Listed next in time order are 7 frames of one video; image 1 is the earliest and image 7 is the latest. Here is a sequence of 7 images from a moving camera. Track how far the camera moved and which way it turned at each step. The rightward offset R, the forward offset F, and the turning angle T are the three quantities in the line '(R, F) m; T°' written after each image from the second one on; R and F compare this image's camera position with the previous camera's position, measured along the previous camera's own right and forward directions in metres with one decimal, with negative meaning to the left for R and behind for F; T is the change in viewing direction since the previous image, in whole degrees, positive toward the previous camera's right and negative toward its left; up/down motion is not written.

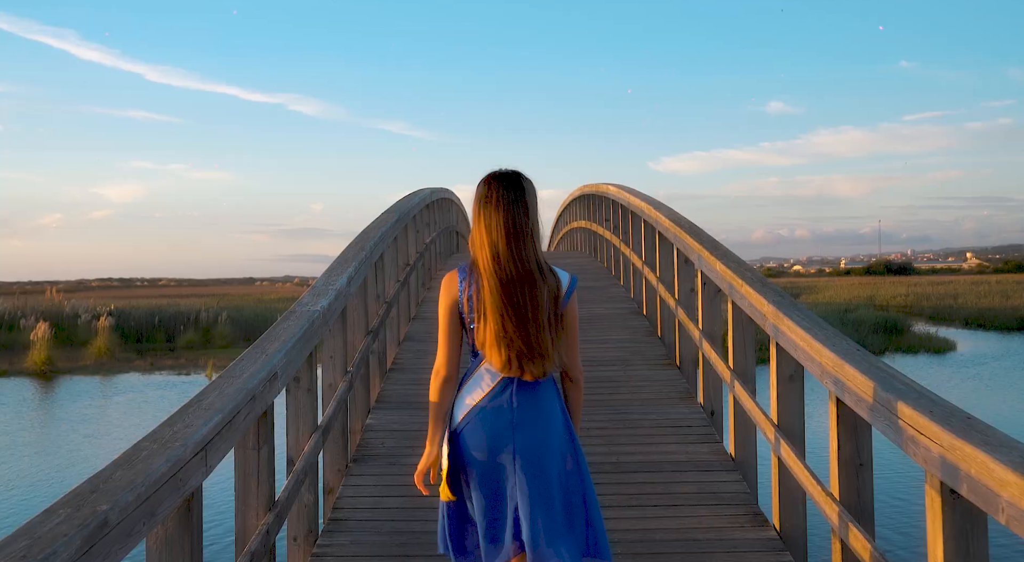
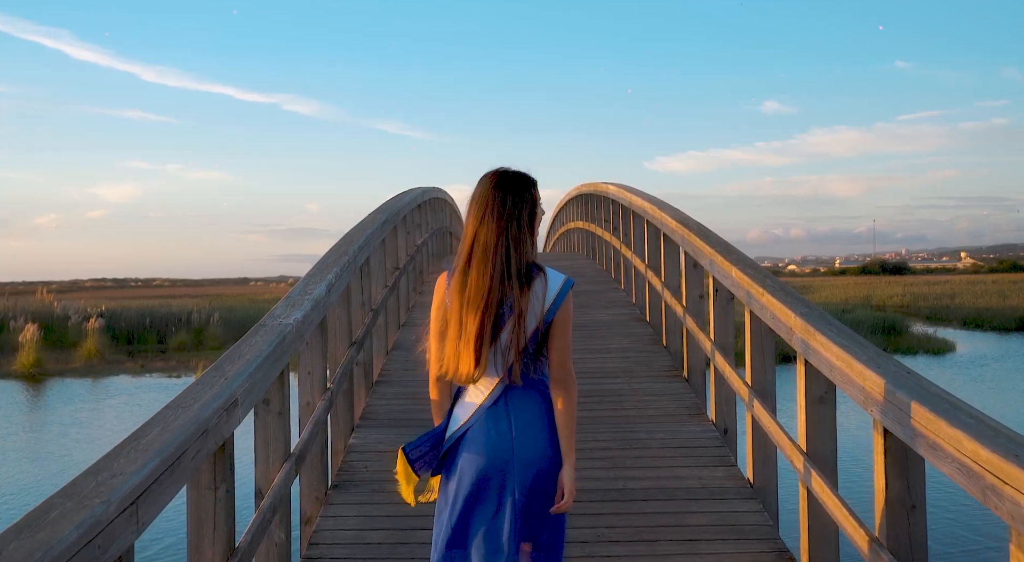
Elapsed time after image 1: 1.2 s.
(0.0, +0.4) m; 0°
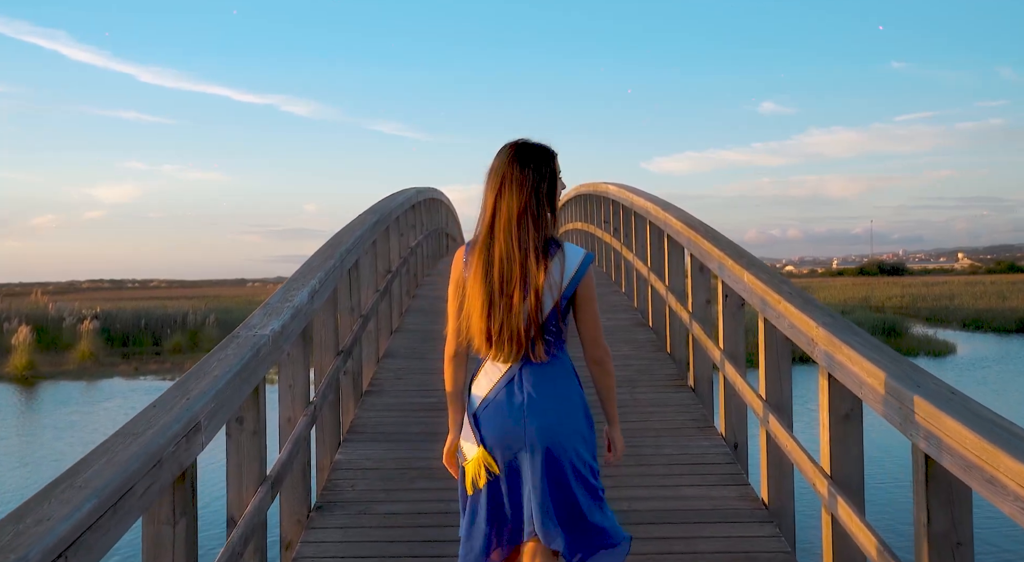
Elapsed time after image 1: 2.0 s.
(0.0, +0.3) m; 0°
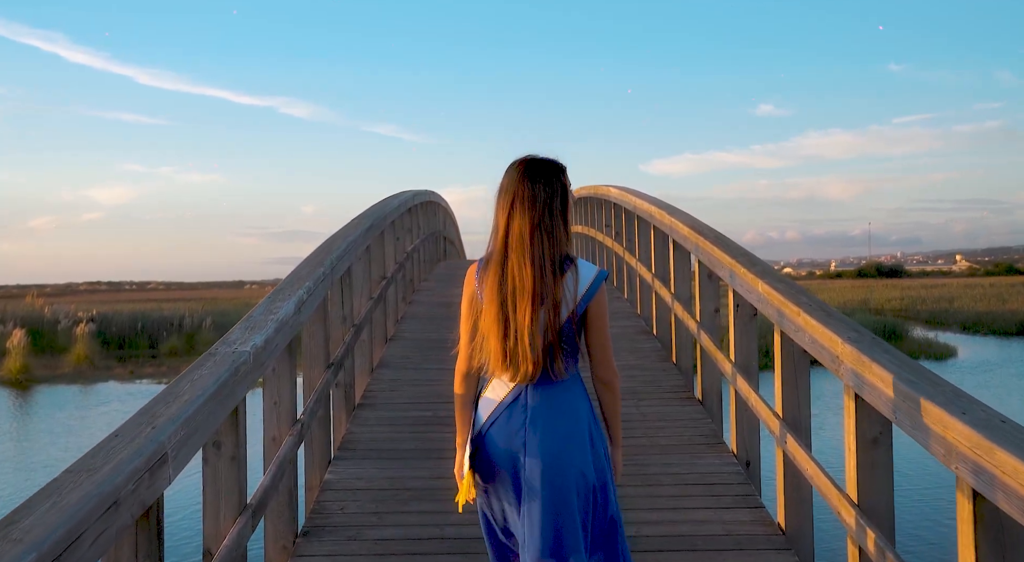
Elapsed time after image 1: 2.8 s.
(0.0, +0.2) m; 0°
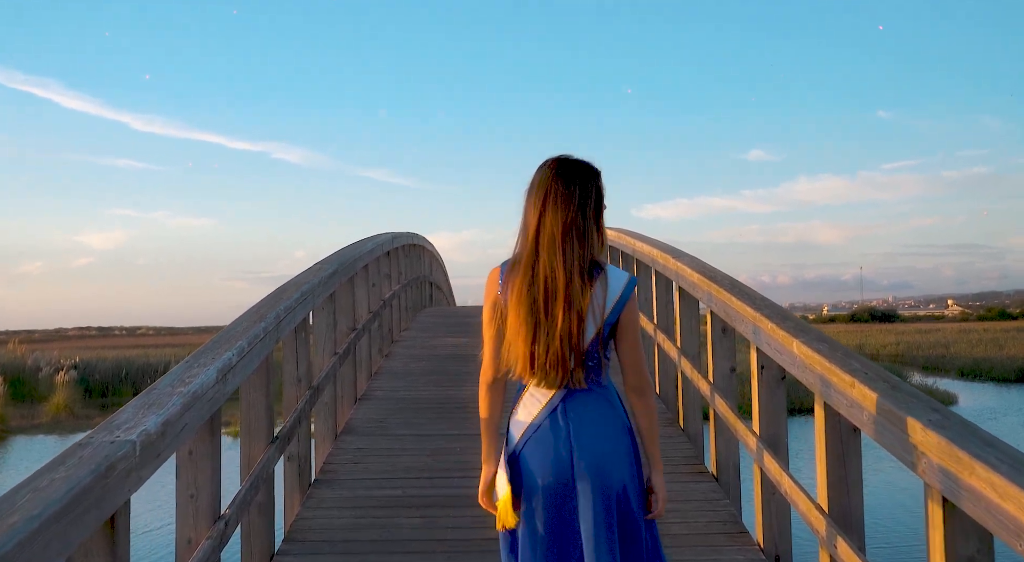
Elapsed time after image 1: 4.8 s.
(+0.1, +0.6) m; +1°
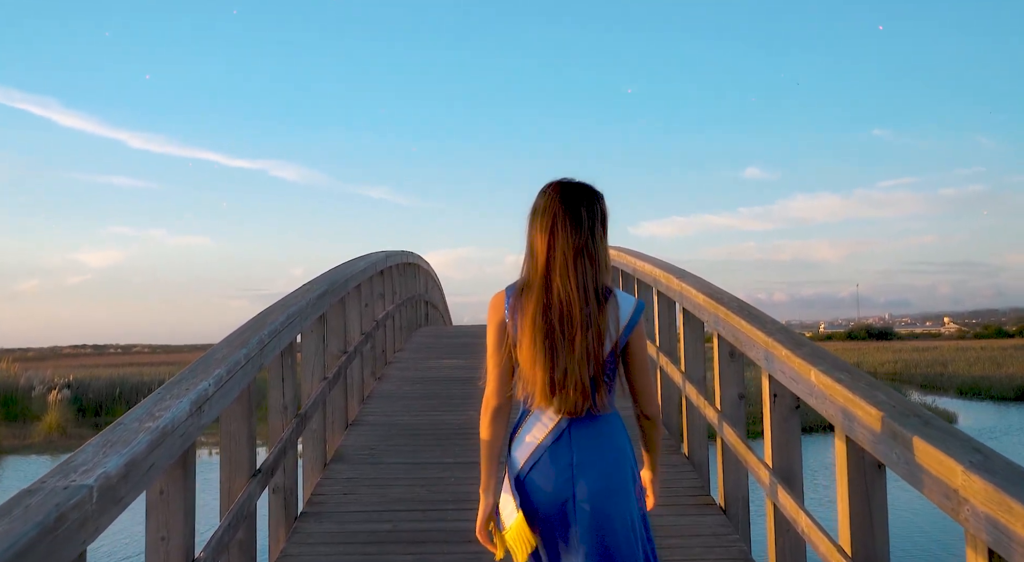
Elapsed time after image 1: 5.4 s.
(0.0, +0.2) m; 0°
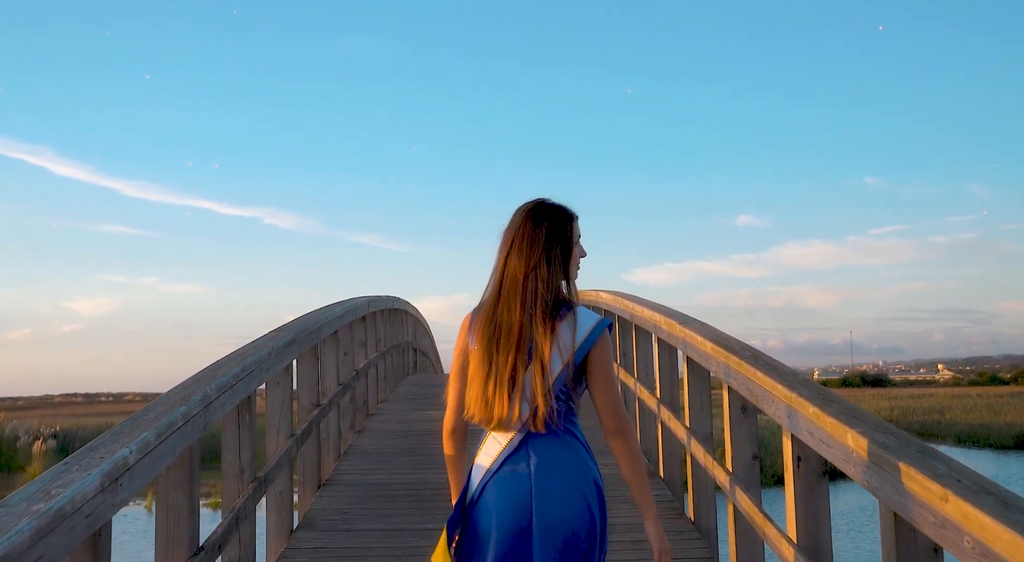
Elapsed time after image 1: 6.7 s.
(0.0, +0.4) m; 0°
